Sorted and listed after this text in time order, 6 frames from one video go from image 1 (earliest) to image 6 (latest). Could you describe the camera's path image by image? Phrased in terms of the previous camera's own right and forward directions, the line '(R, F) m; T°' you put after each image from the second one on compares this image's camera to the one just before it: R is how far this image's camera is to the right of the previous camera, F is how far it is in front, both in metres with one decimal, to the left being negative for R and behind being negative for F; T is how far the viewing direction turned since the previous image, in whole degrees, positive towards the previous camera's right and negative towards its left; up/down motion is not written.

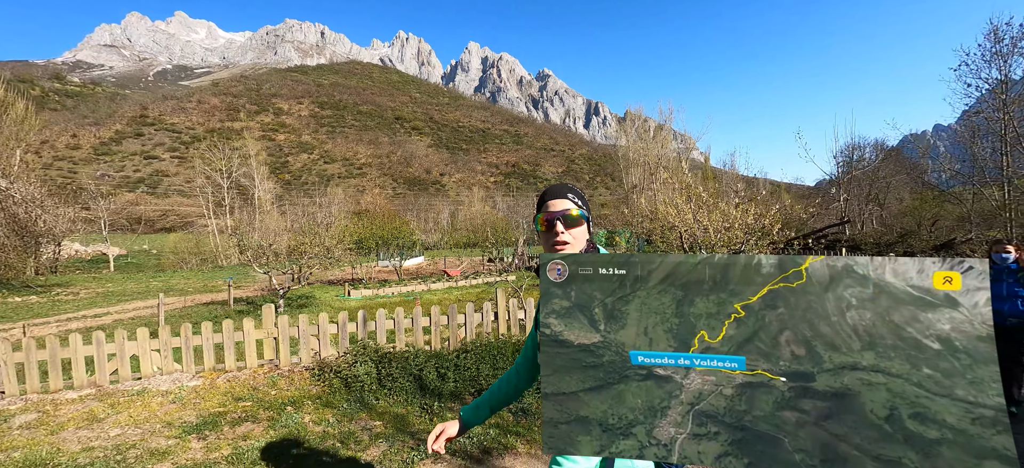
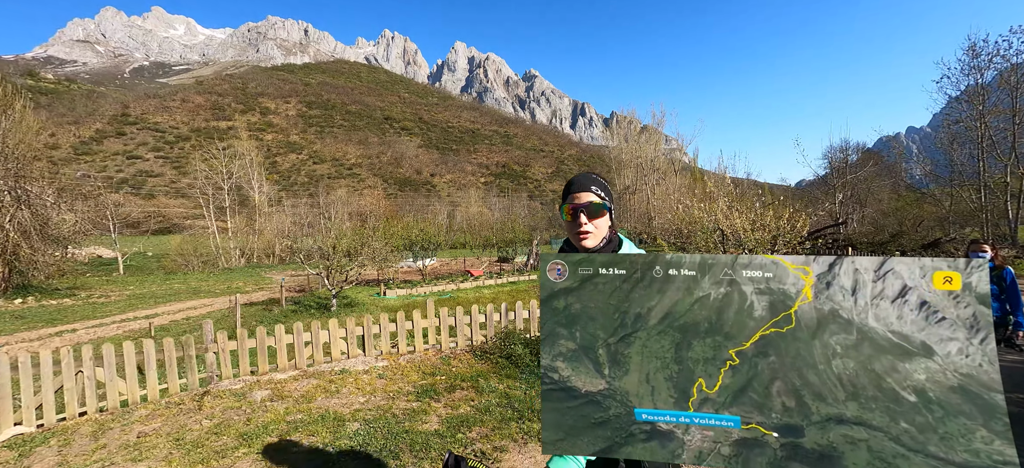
(-0.9, -0.5) m; +2°
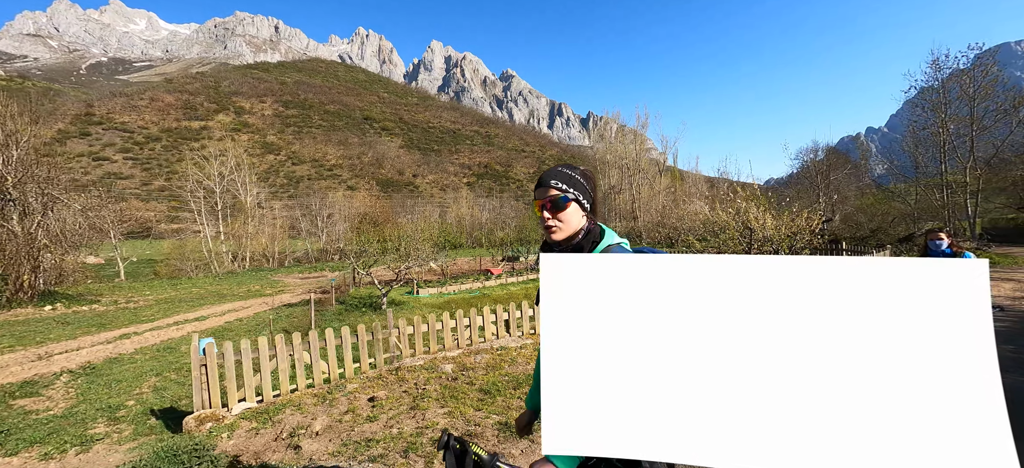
(-1.1, -0.6) m; +3°
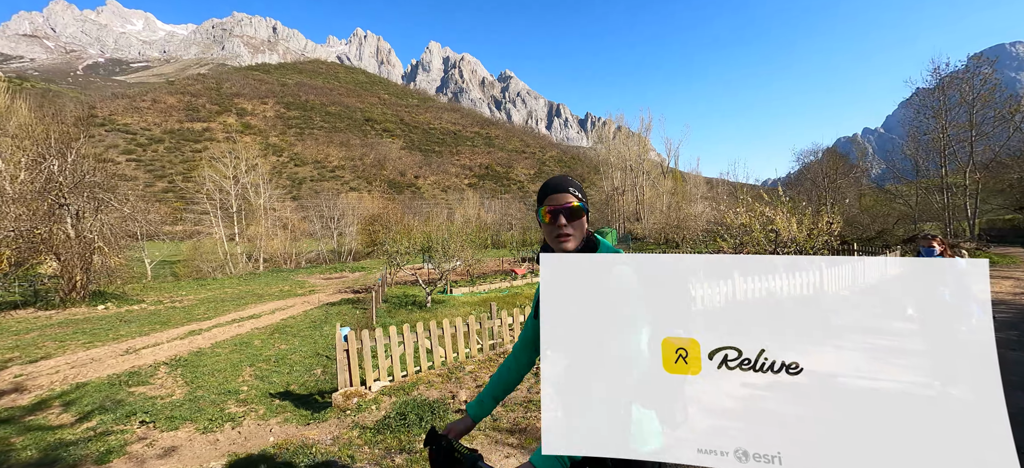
(-0.8, -0.6) m; 0°
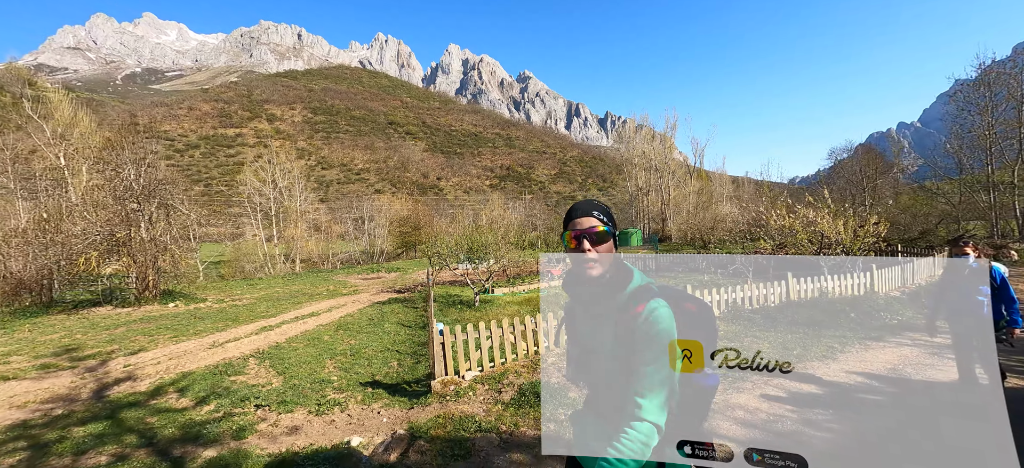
(-0.5, -0.4) m; -2°
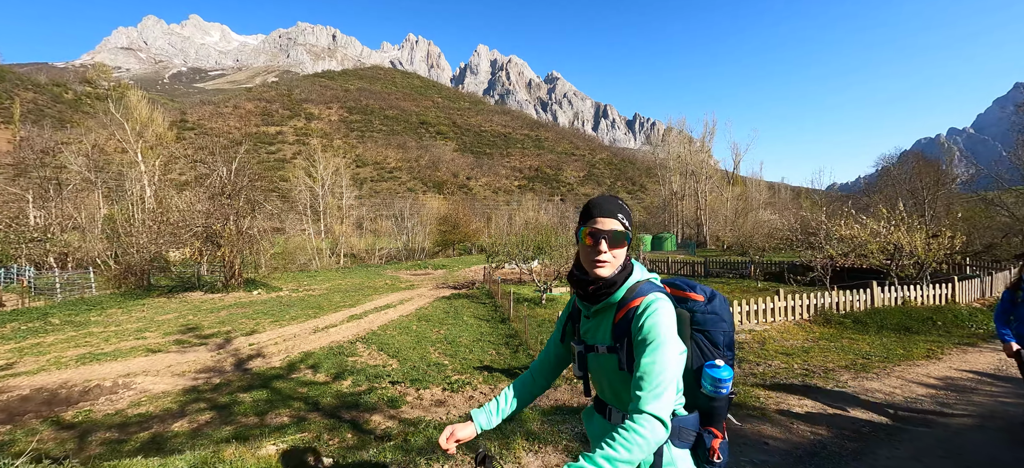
(-1.0, -0.6) m; -3°
